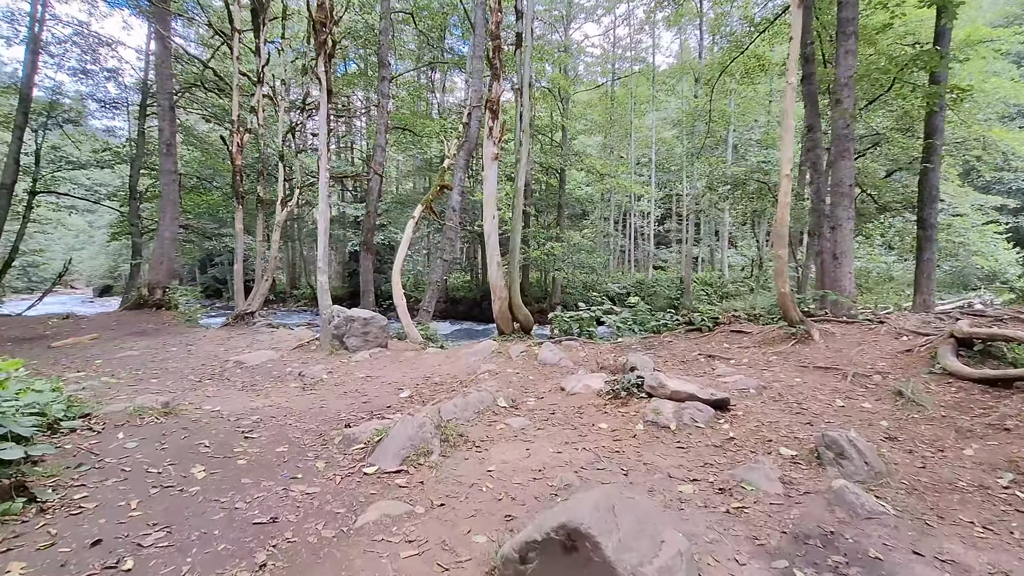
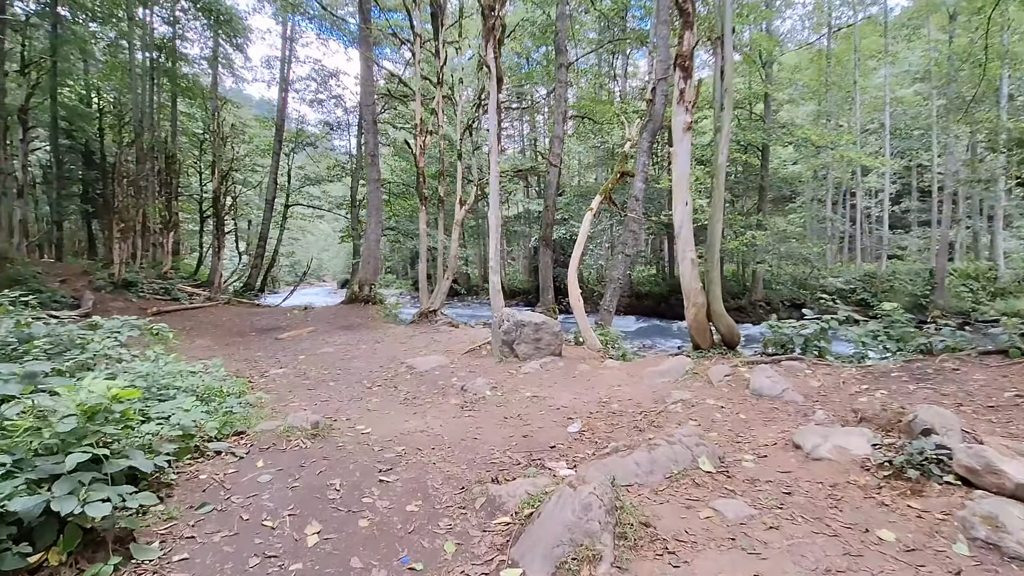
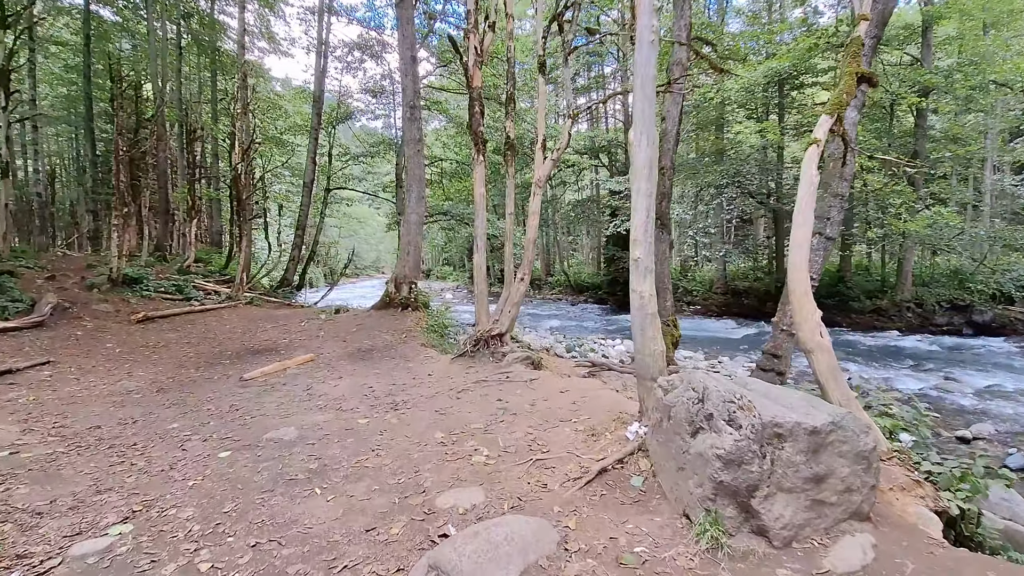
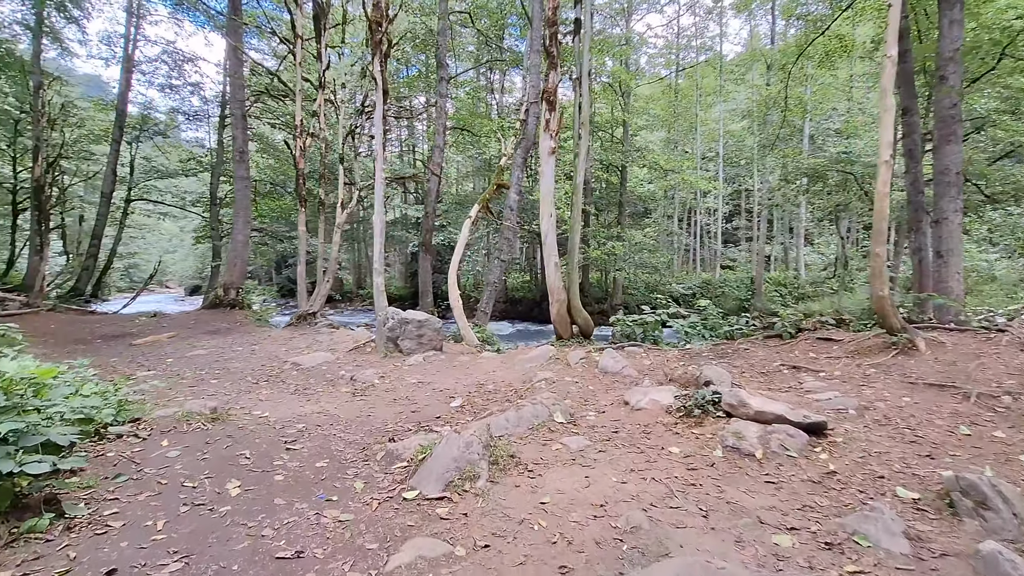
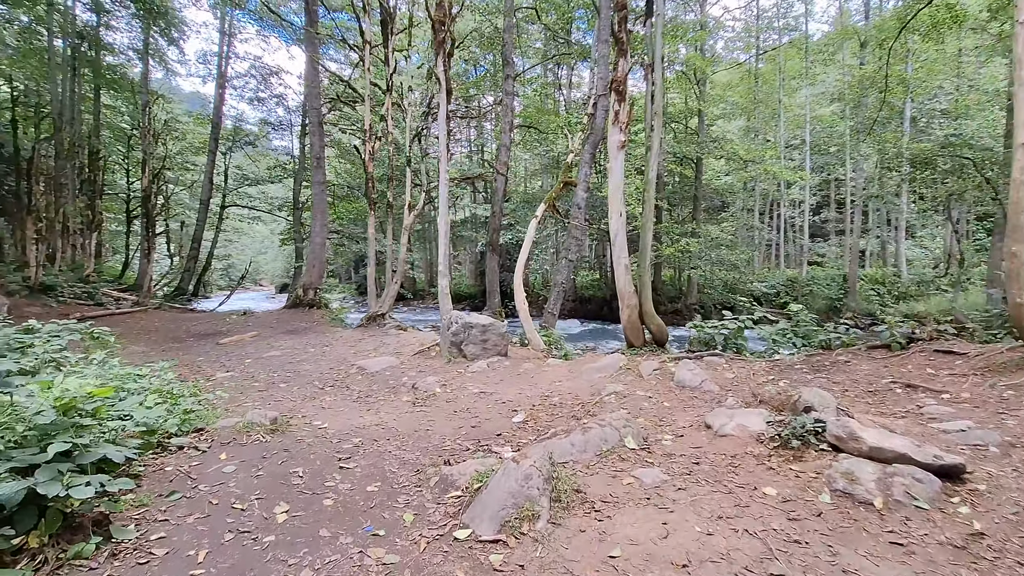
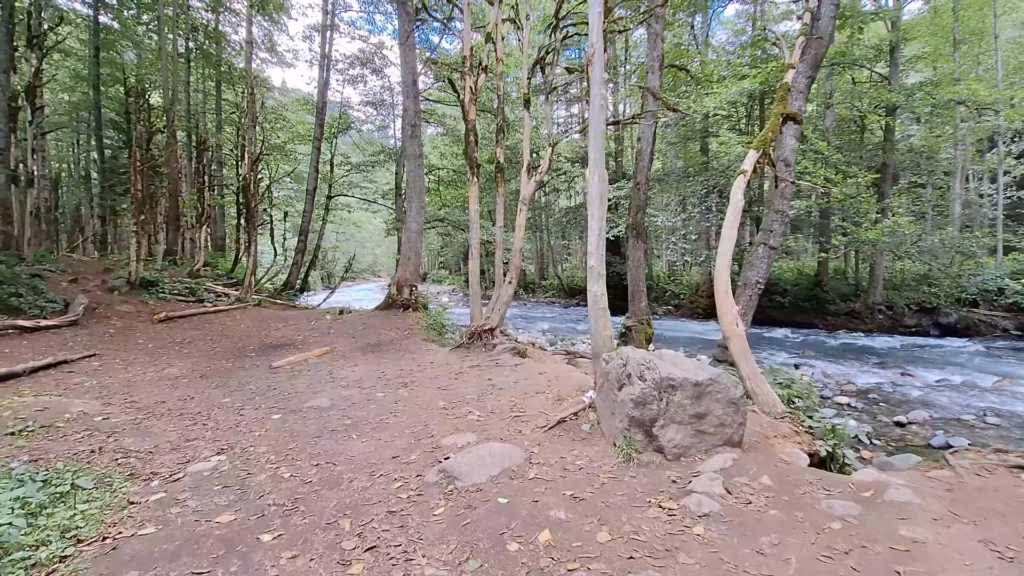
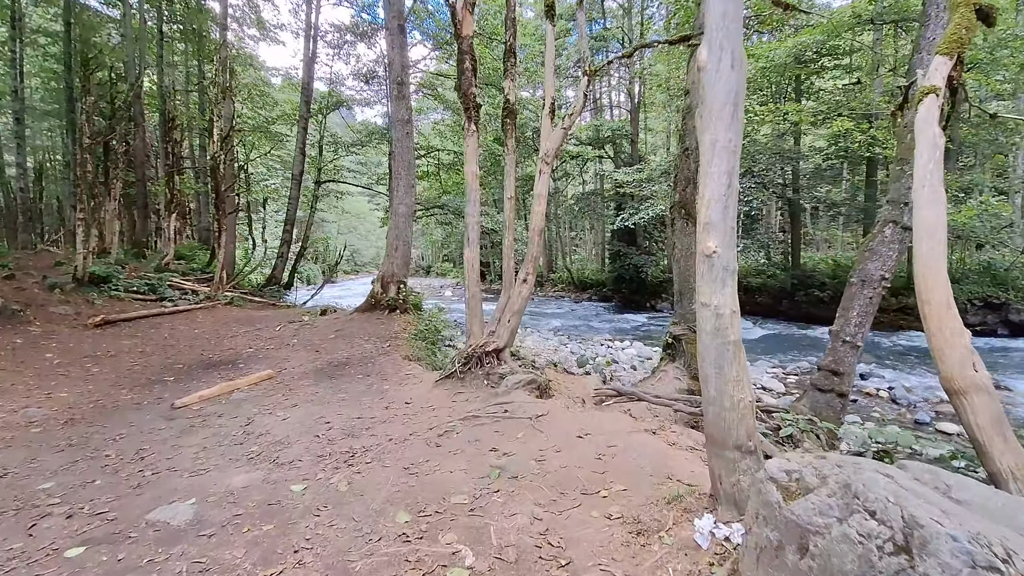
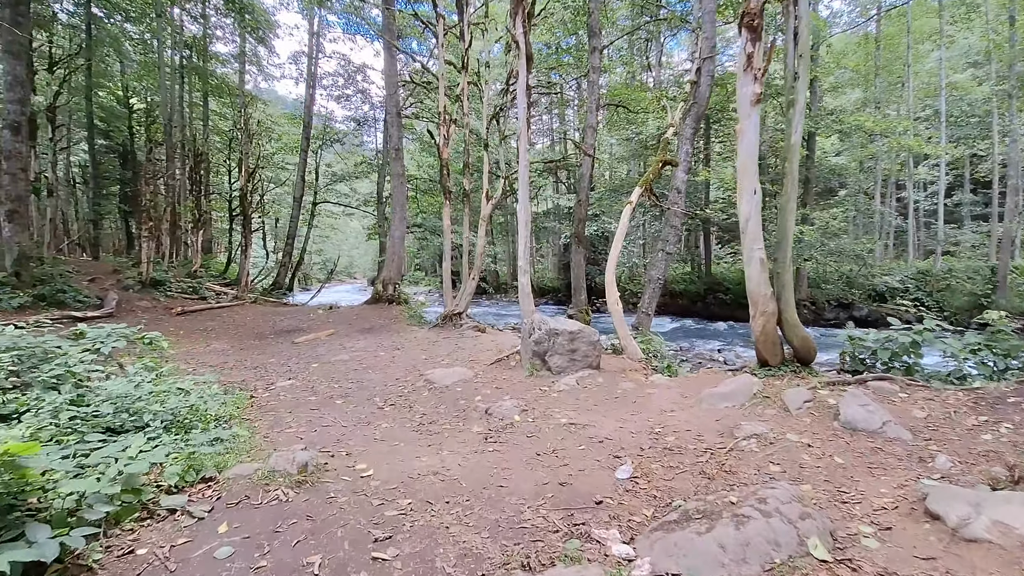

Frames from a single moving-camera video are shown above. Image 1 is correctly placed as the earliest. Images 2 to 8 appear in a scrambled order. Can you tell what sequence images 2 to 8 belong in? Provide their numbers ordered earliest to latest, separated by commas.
4, 5, 2, 8, 6, 3, 7
